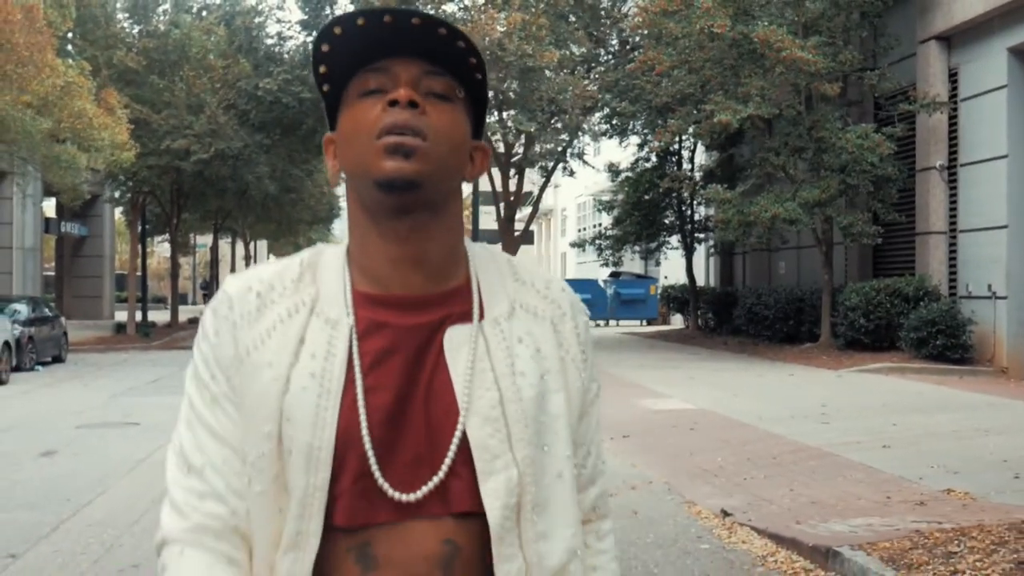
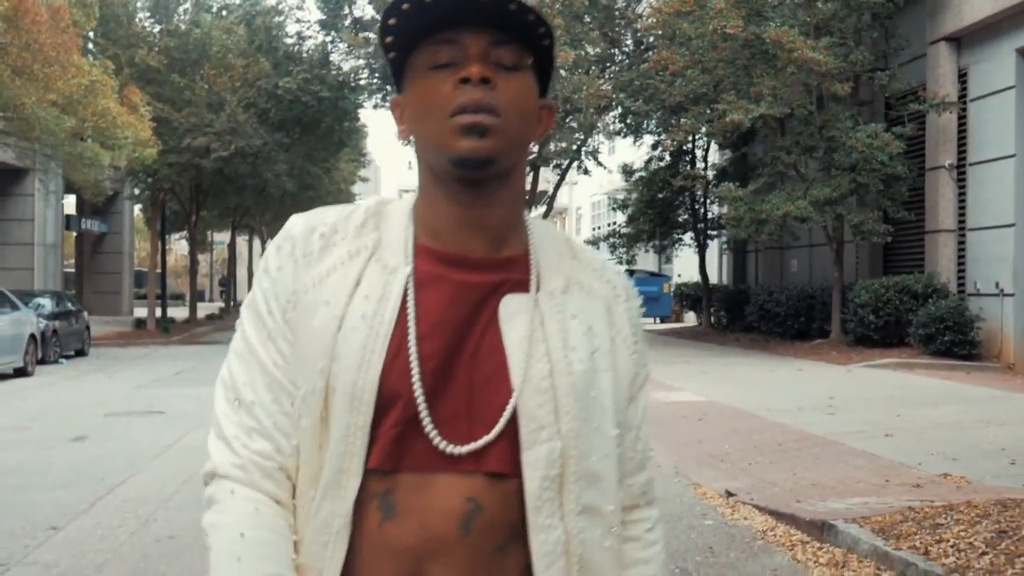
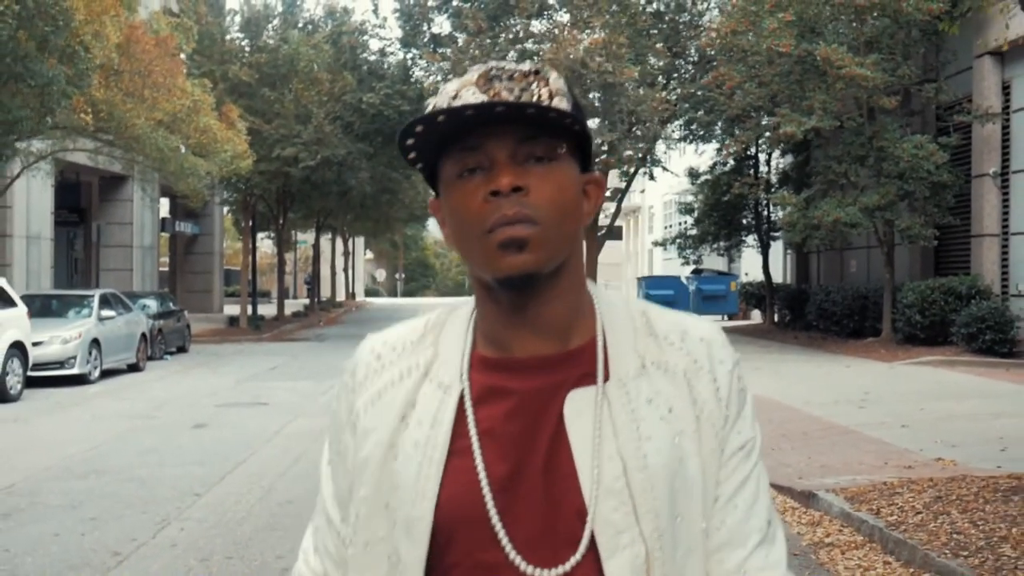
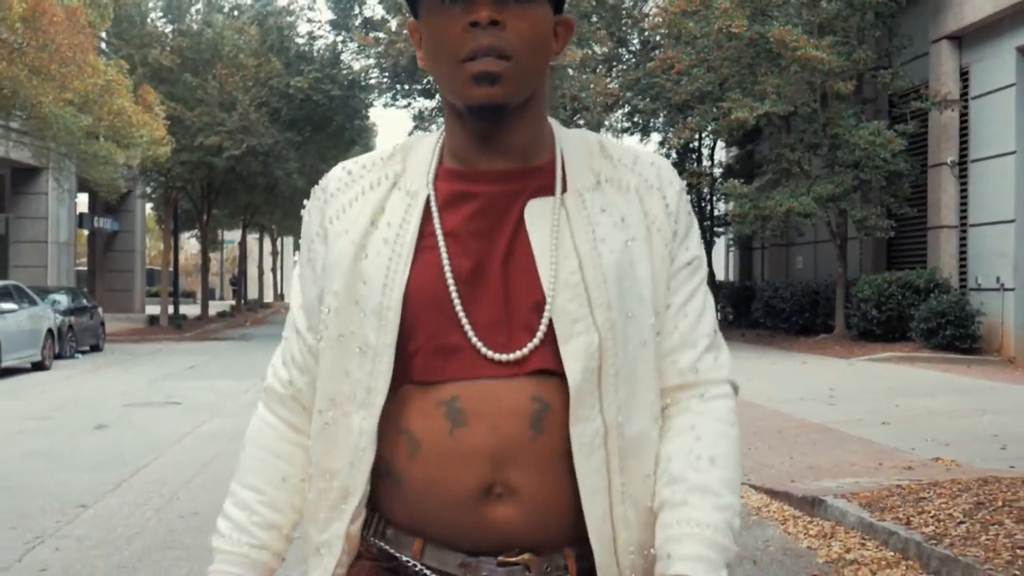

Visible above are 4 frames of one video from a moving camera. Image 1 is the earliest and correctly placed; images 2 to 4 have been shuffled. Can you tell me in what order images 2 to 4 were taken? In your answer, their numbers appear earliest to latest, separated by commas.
2, 4, 3
